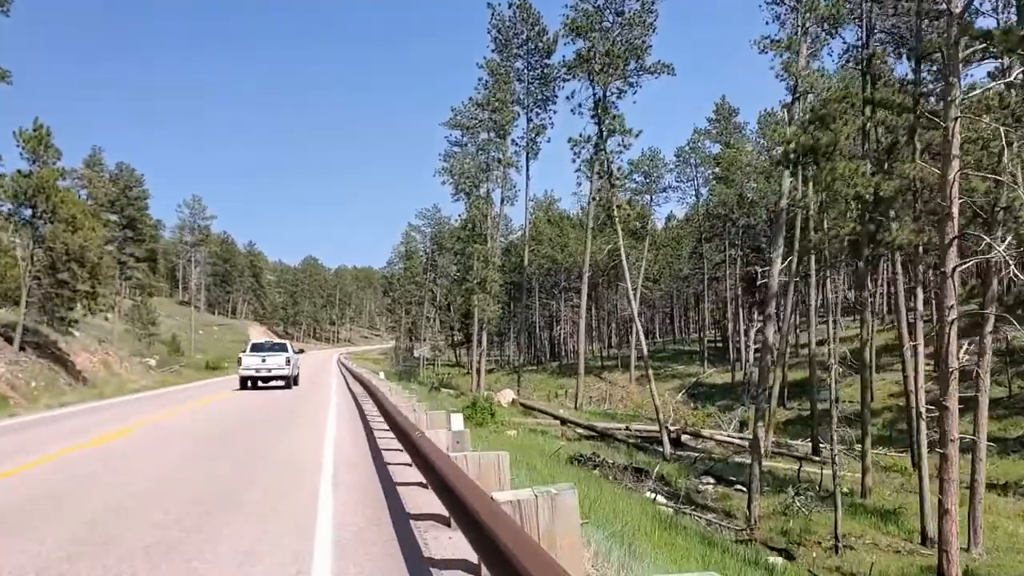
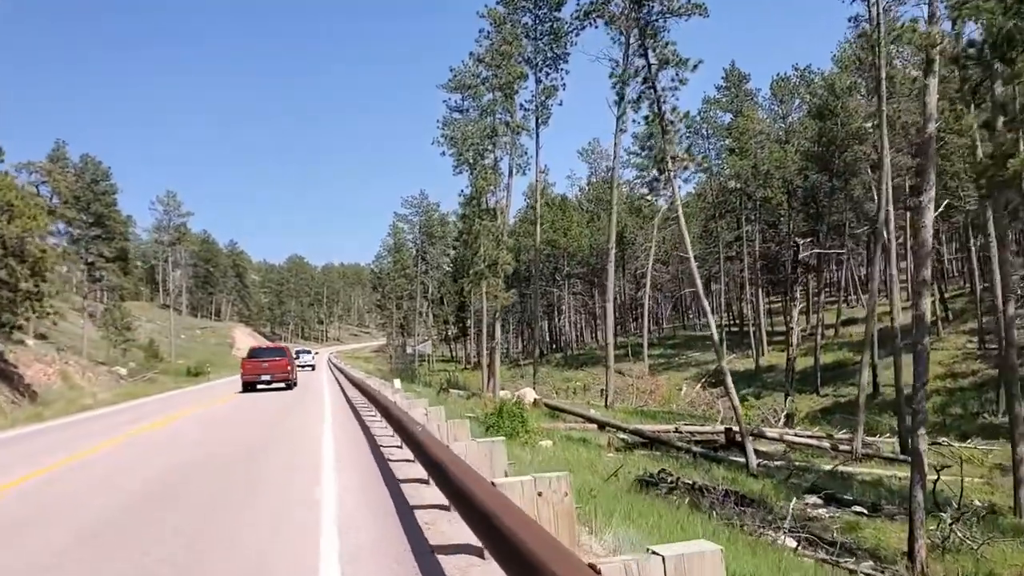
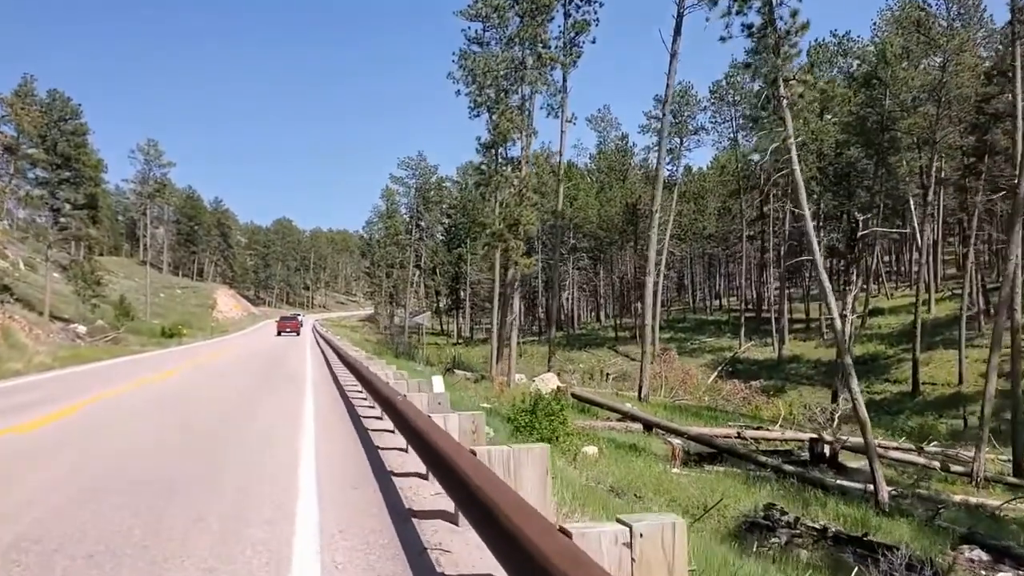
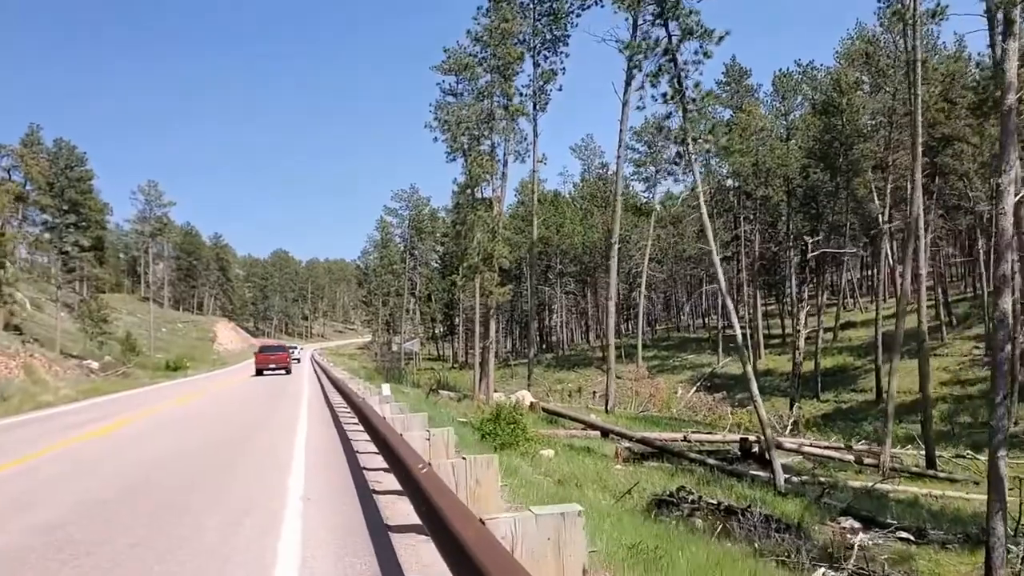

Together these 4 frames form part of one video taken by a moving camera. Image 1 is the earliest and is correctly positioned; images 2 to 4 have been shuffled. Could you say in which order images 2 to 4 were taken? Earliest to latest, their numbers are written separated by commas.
2, 4, 3
